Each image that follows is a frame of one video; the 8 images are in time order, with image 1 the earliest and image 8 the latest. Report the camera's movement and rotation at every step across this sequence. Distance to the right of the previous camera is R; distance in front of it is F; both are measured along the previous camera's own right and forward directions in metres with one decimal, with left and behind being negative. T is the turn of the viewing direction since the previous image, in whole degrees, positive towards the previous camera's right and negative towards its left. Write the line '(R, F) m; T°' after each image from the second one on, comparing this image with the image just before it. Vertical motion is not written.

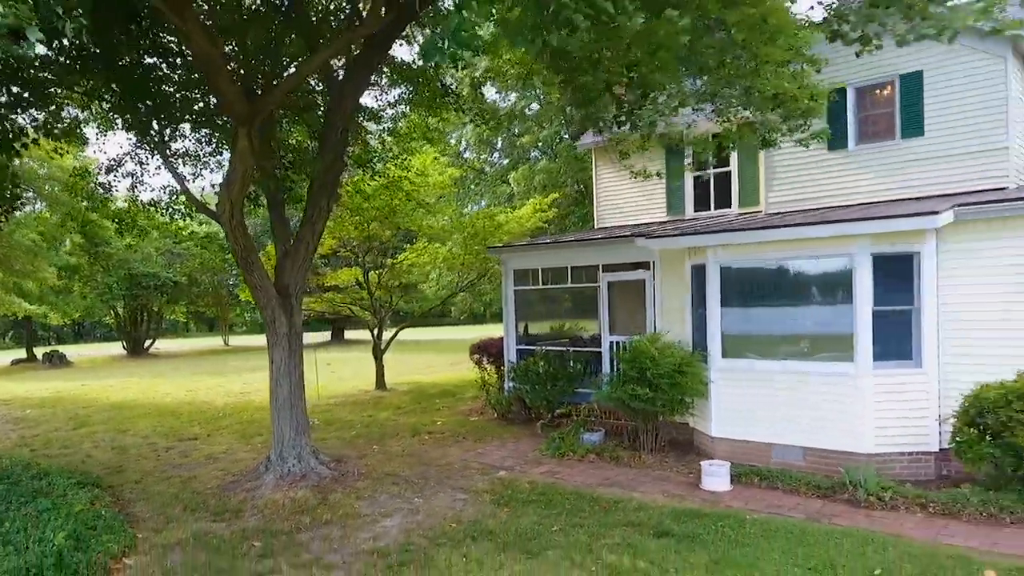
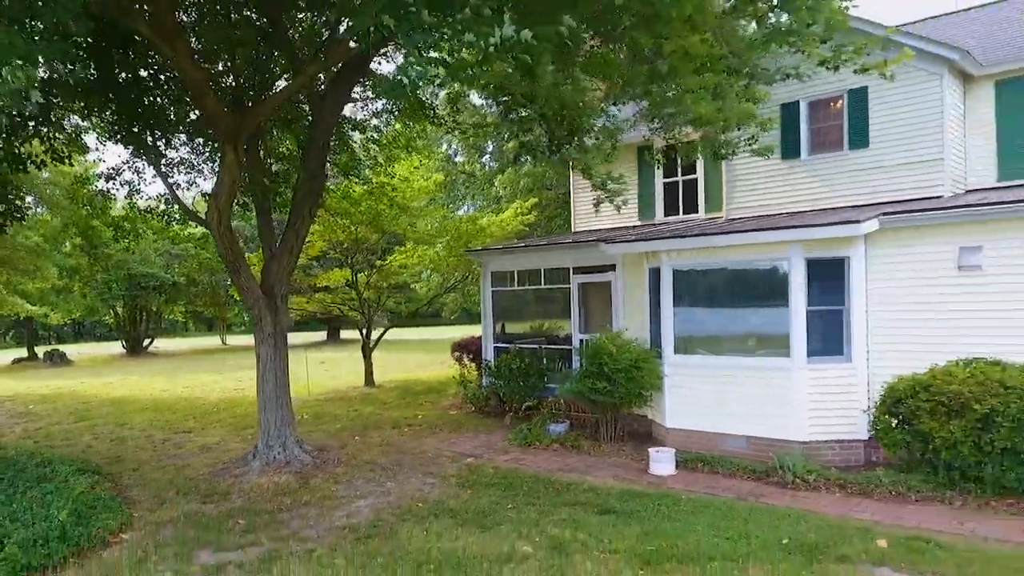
(+0.5, -0.7) m; 0°
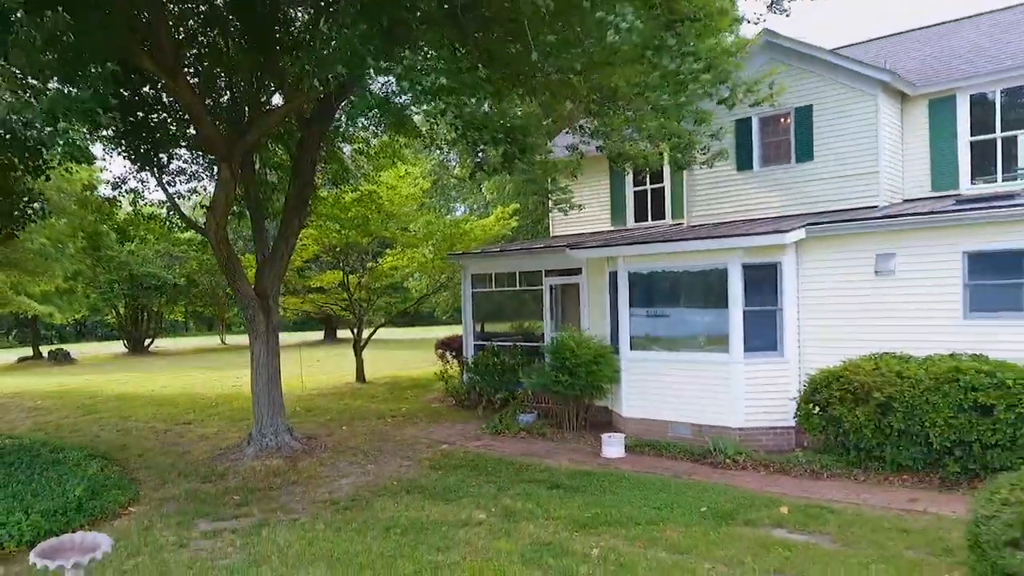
(+0.5, -1.0) m; 0°
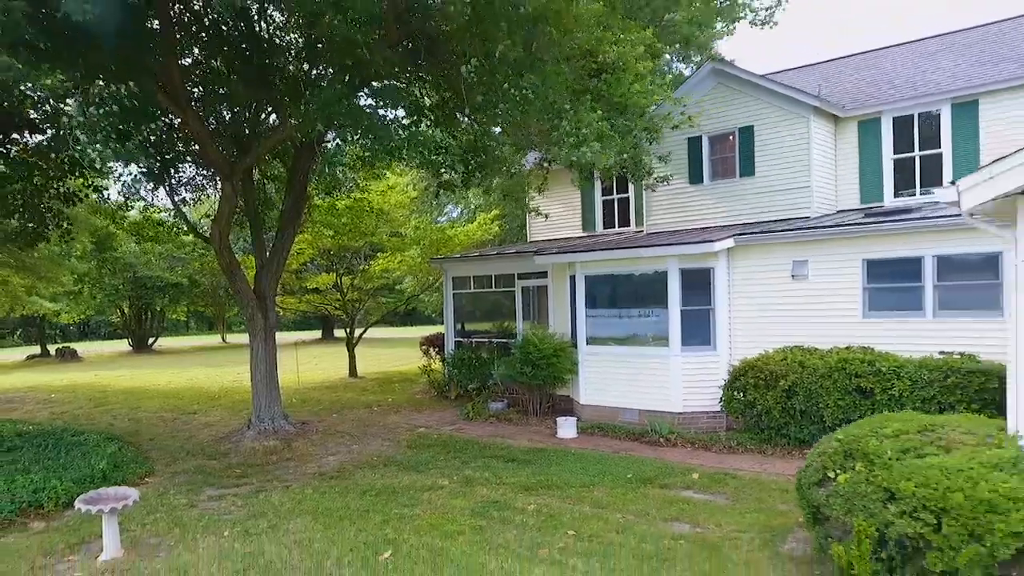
(+0.6, -1.3) m; 0°
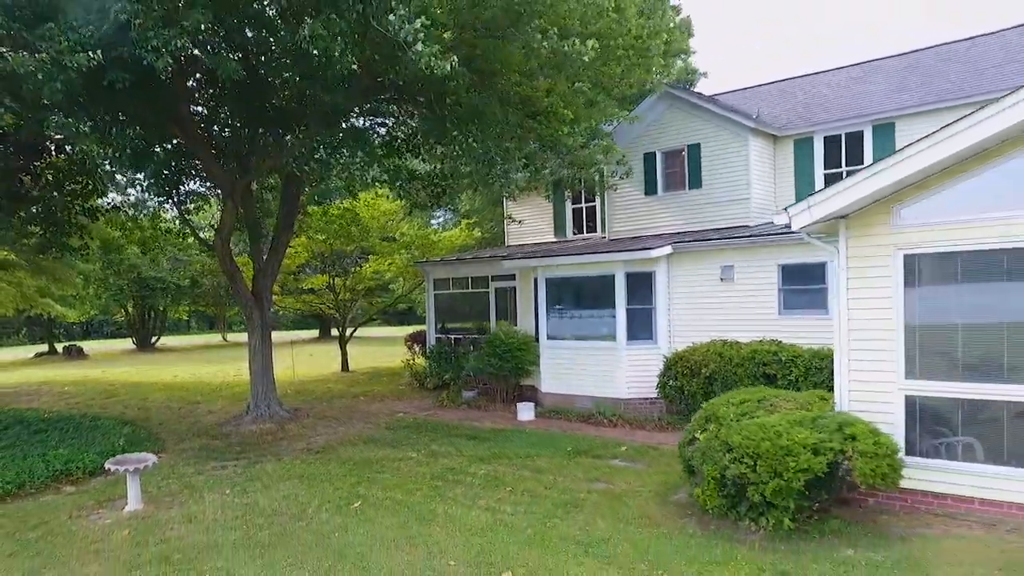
(+0.7, -1.5) m; 0°
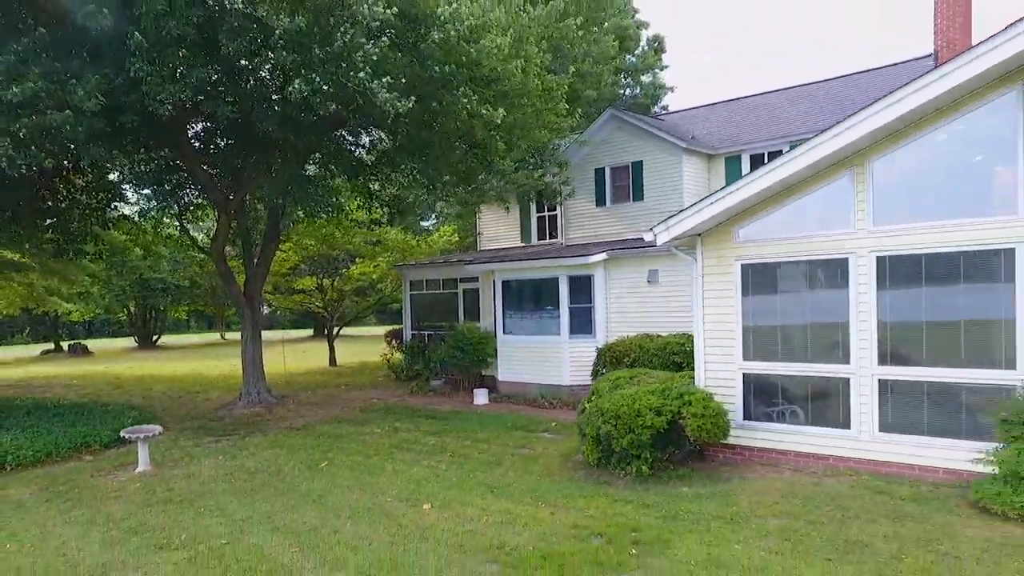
(+1.0, -1.8) m; 0°
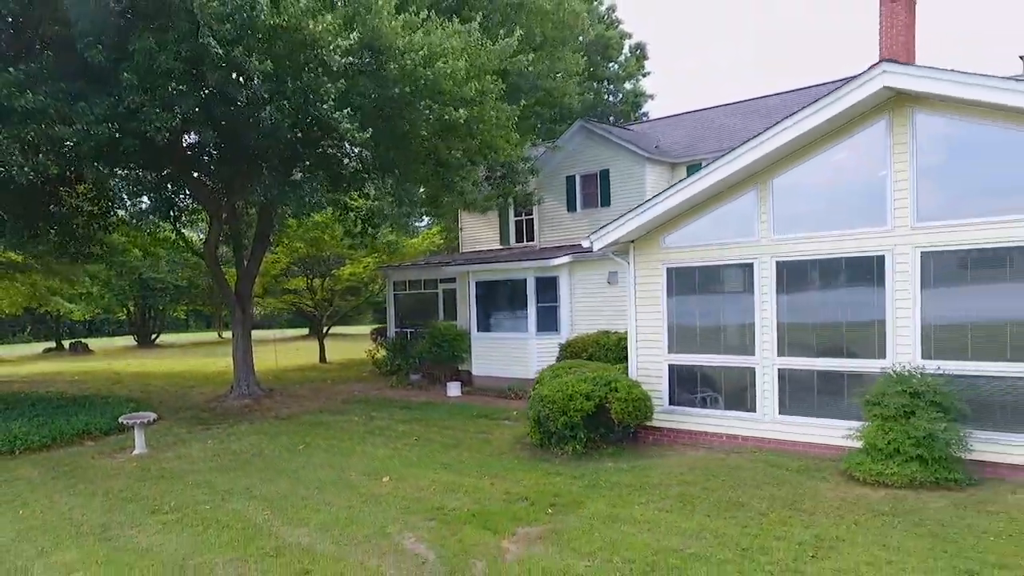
(+0.7, -1.1) m; 0°
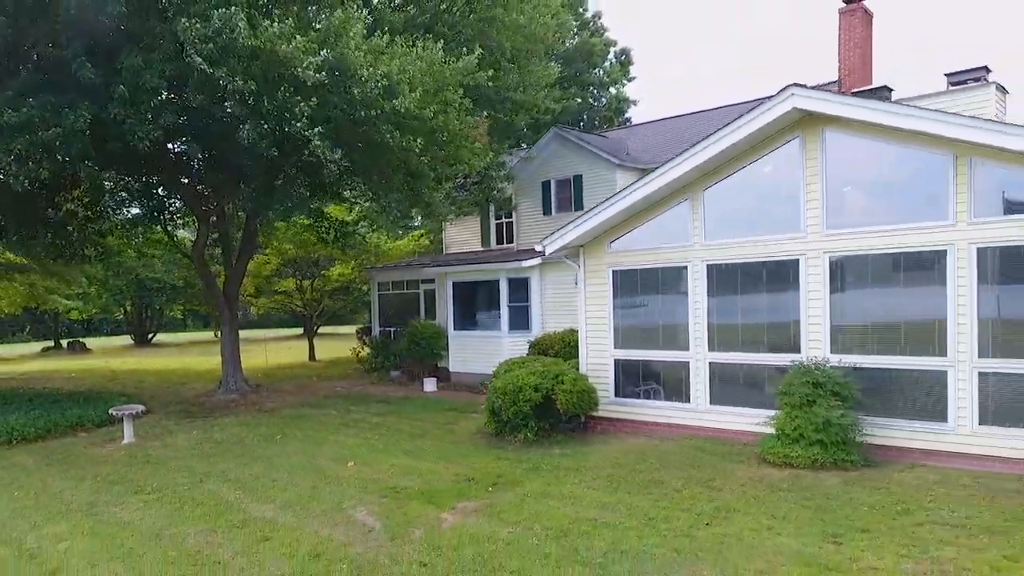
(+0.7, -0.8) m; 0°
